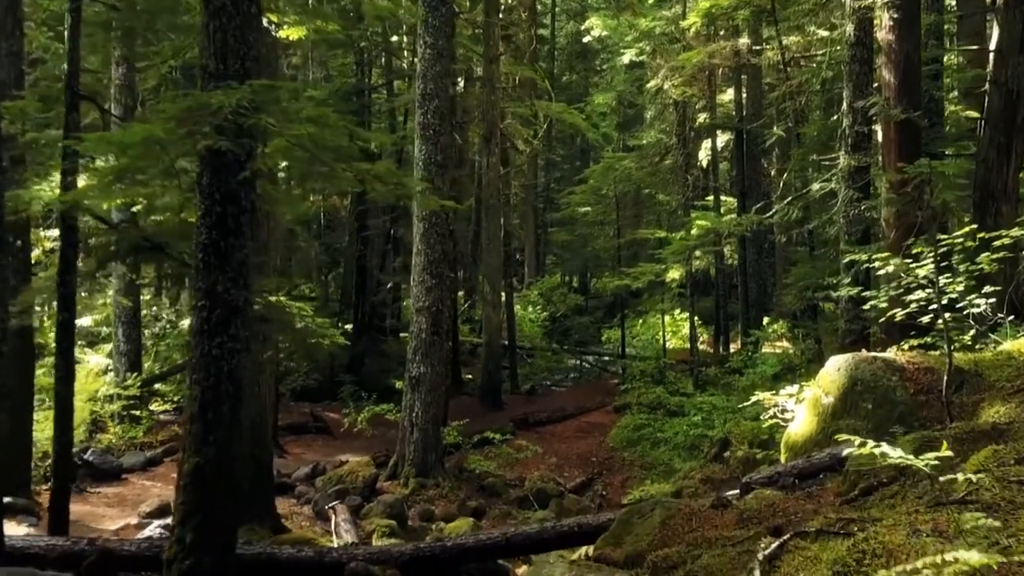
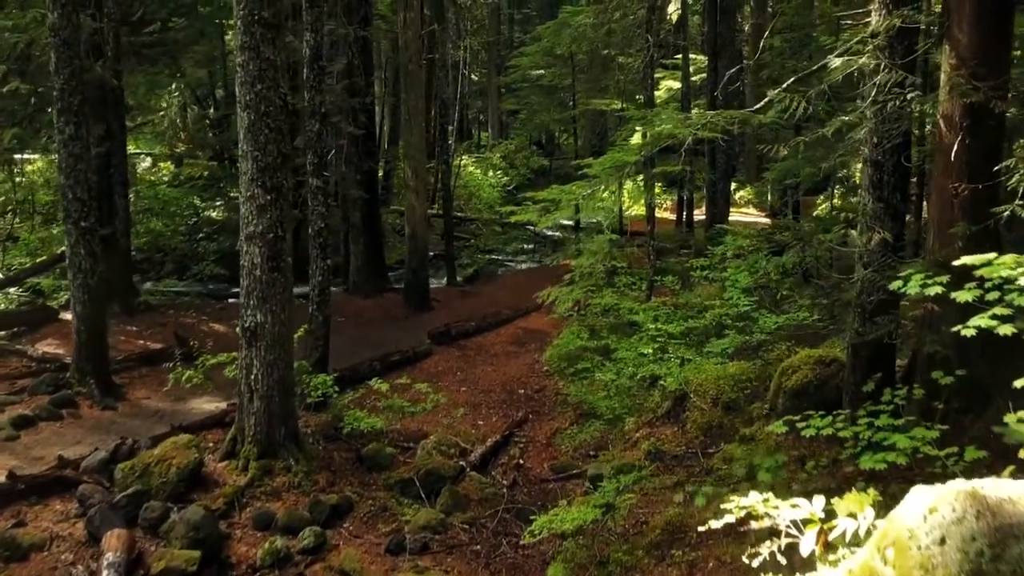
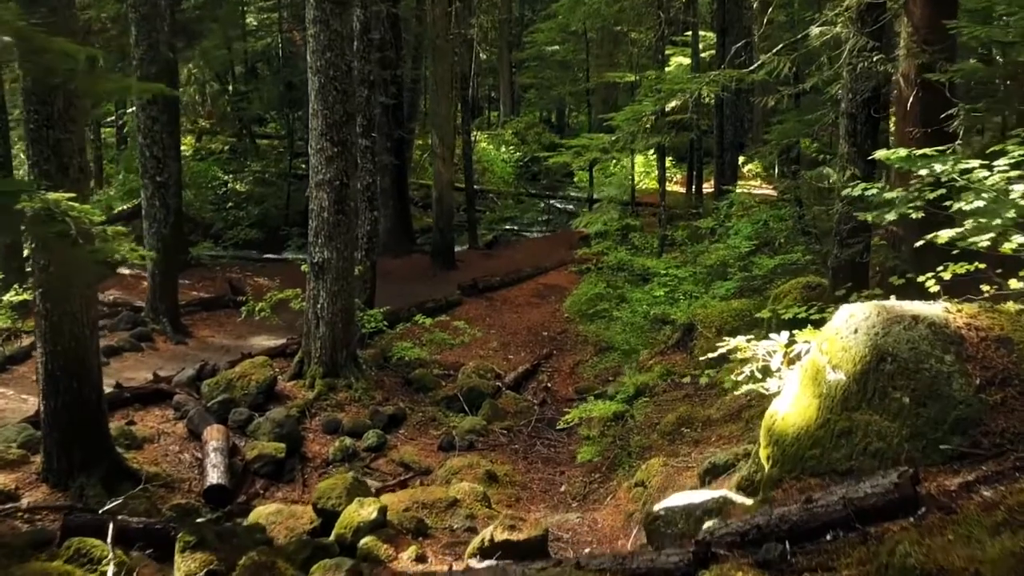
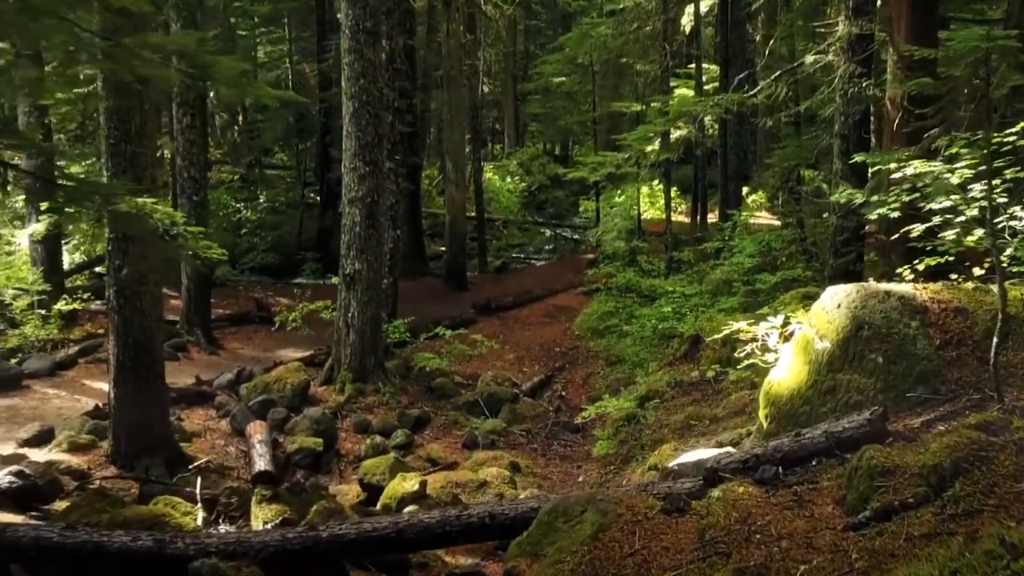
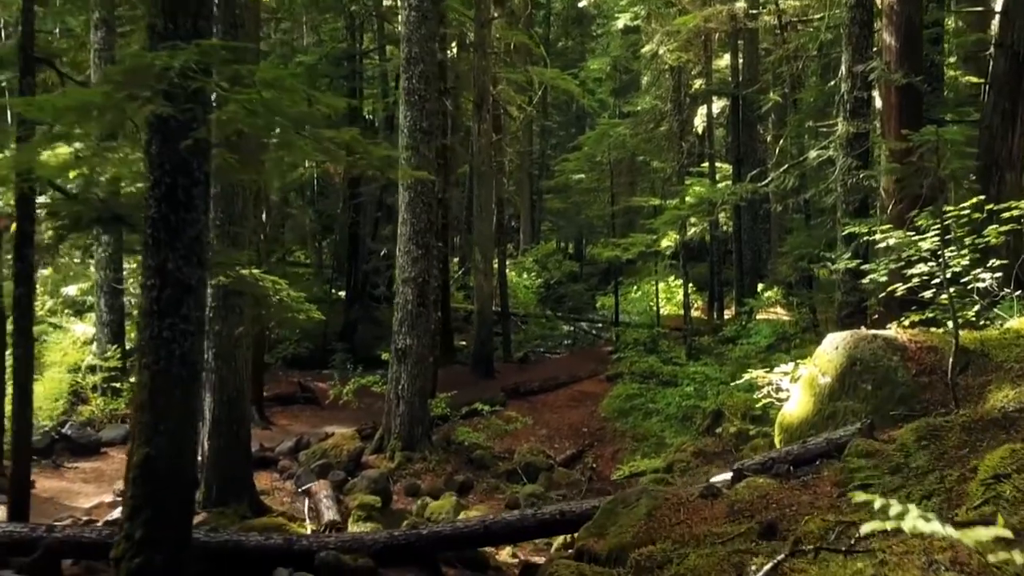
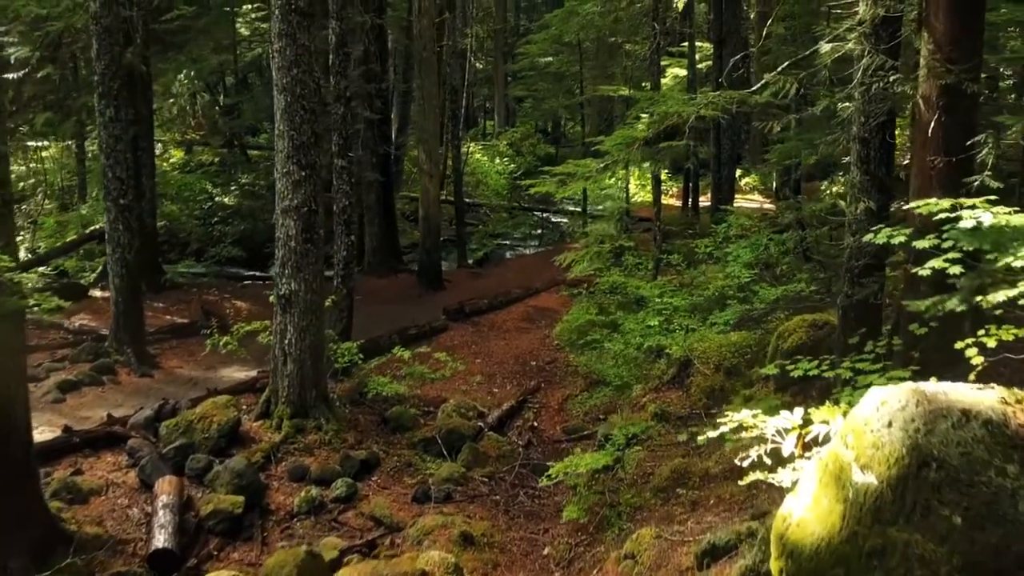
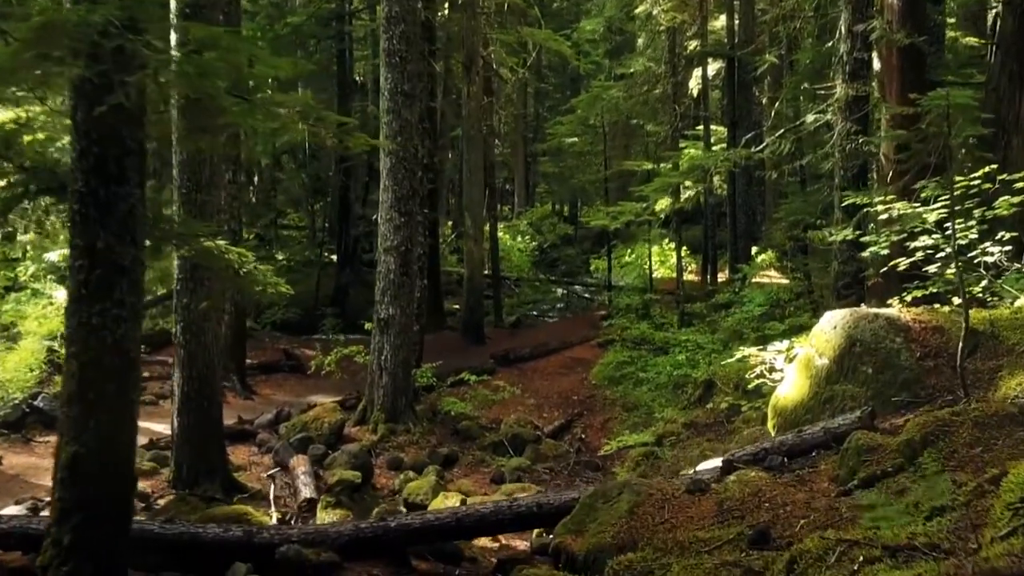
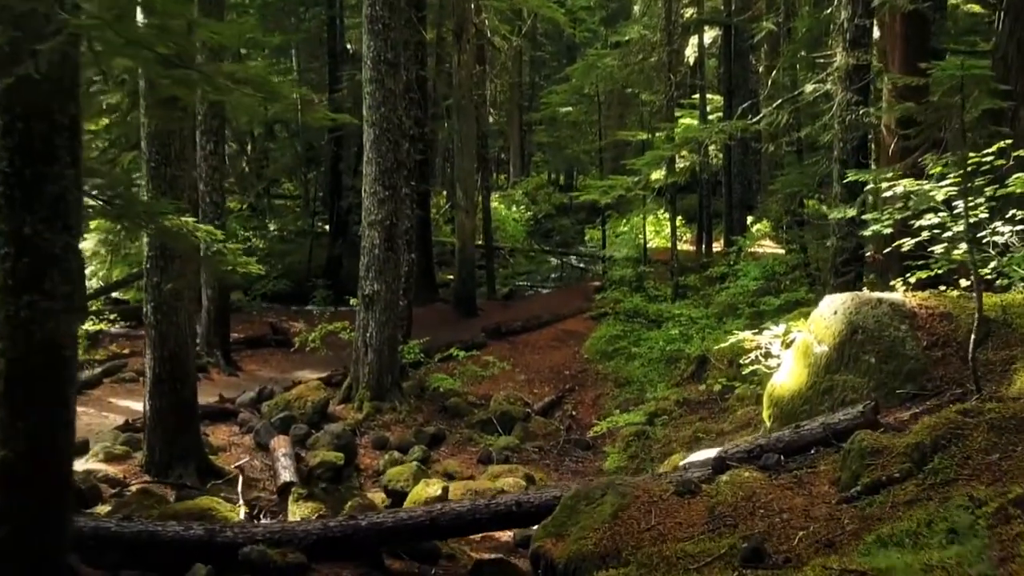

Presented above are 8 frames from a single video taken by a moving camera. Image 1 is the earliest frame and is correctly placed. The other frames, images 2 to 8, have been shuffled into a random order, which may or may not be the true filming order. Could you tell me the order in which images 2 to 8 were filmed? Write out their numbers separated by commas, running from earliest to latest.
5, 7, 8, 4, 3, 6, 2
